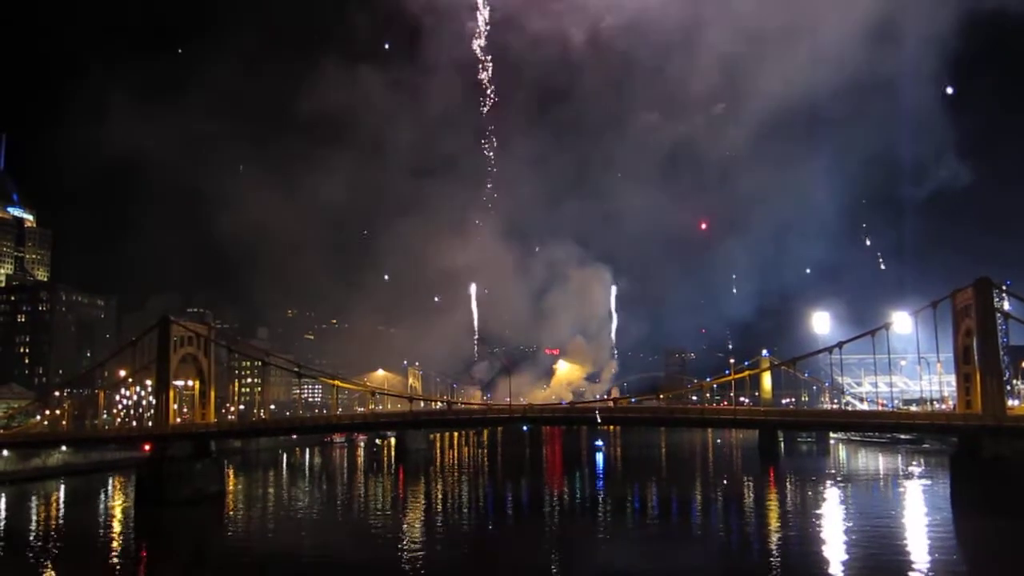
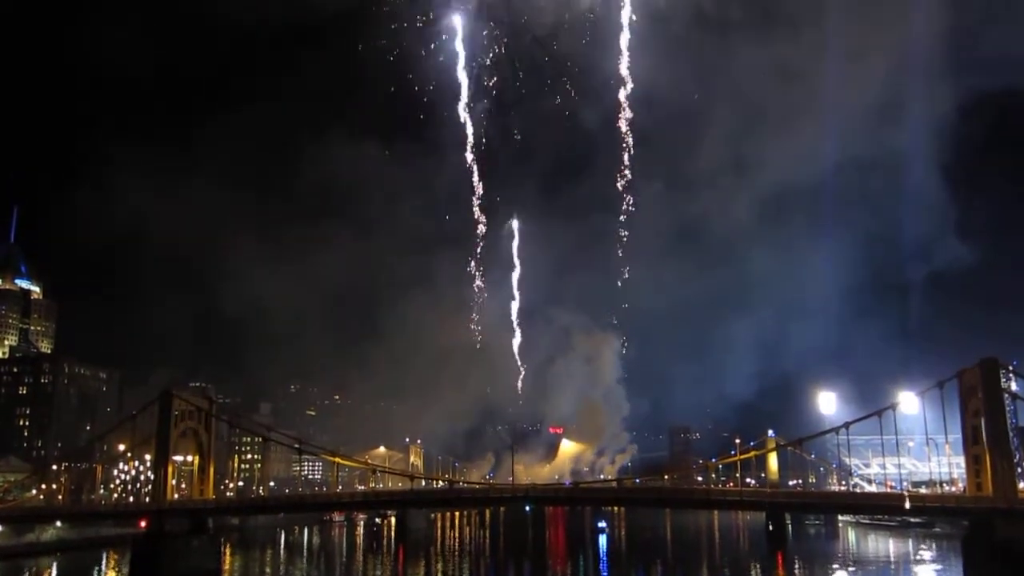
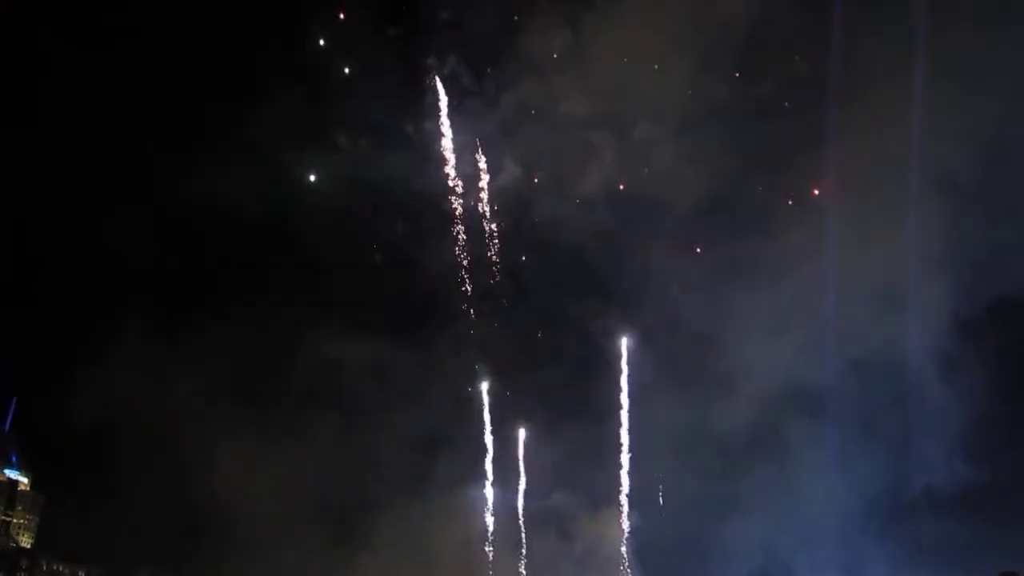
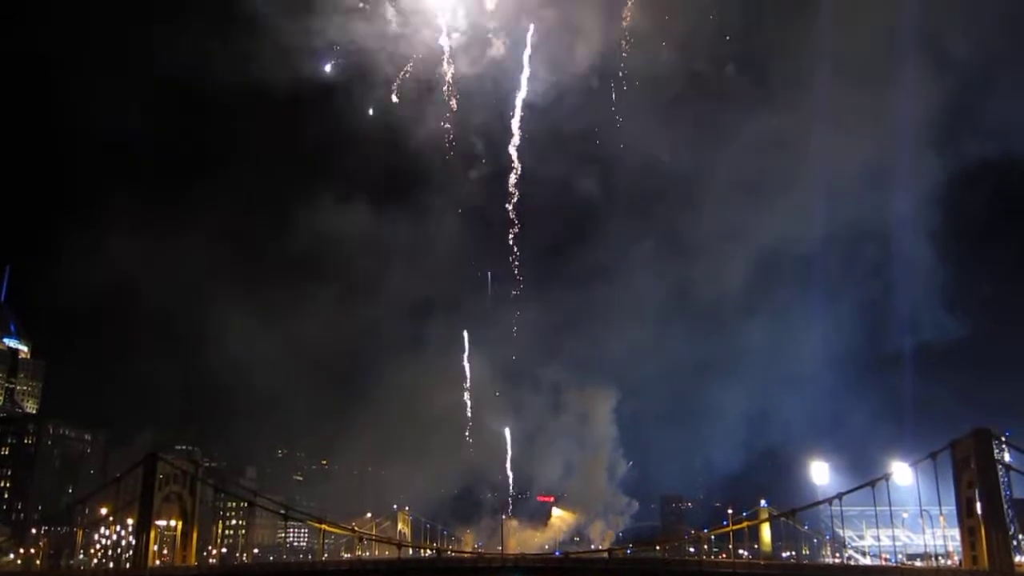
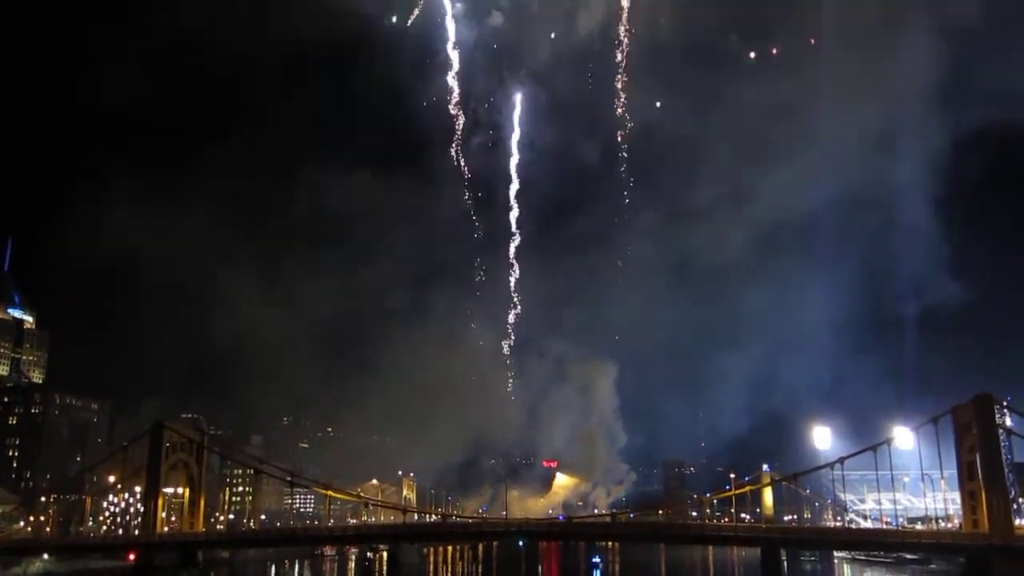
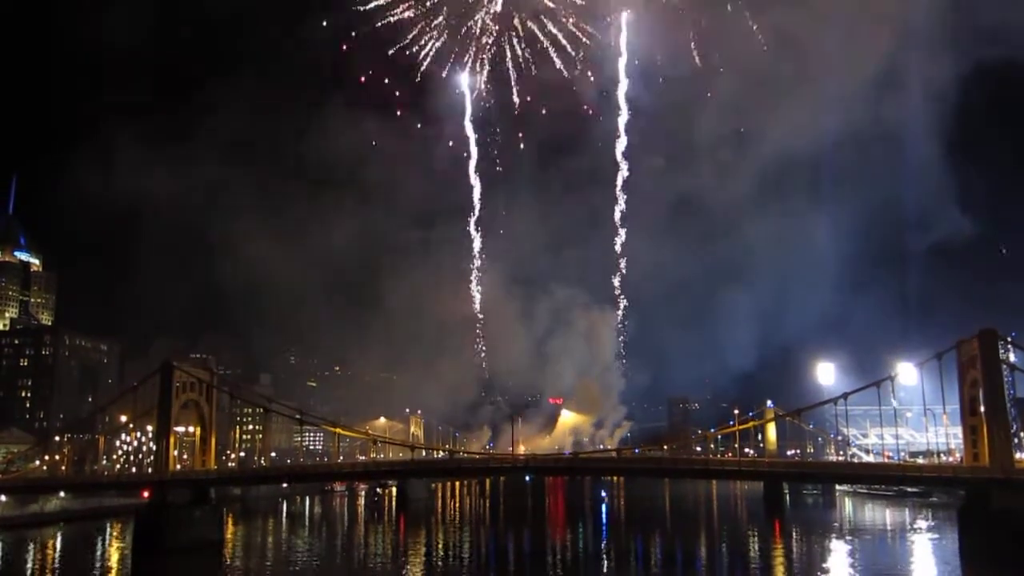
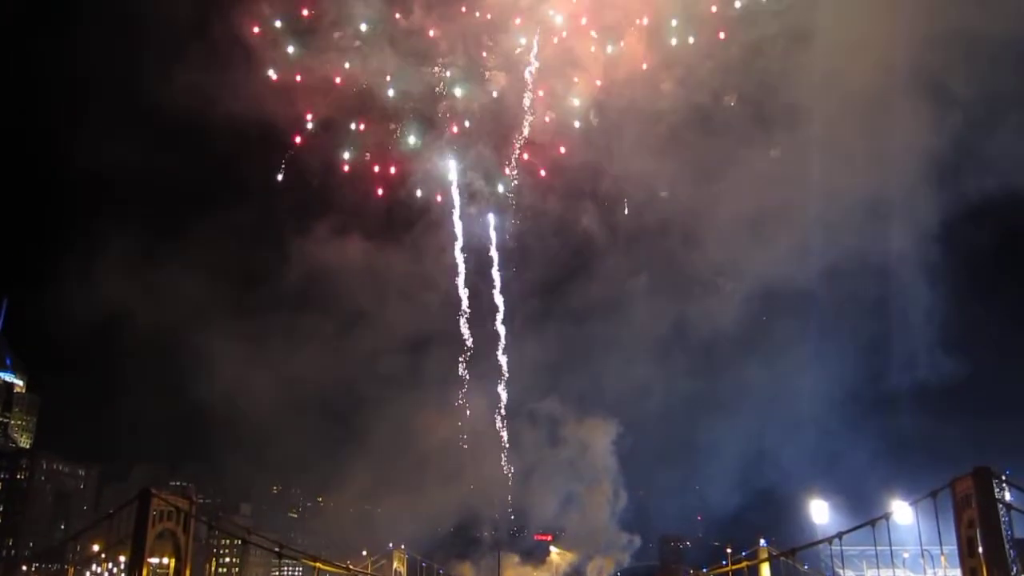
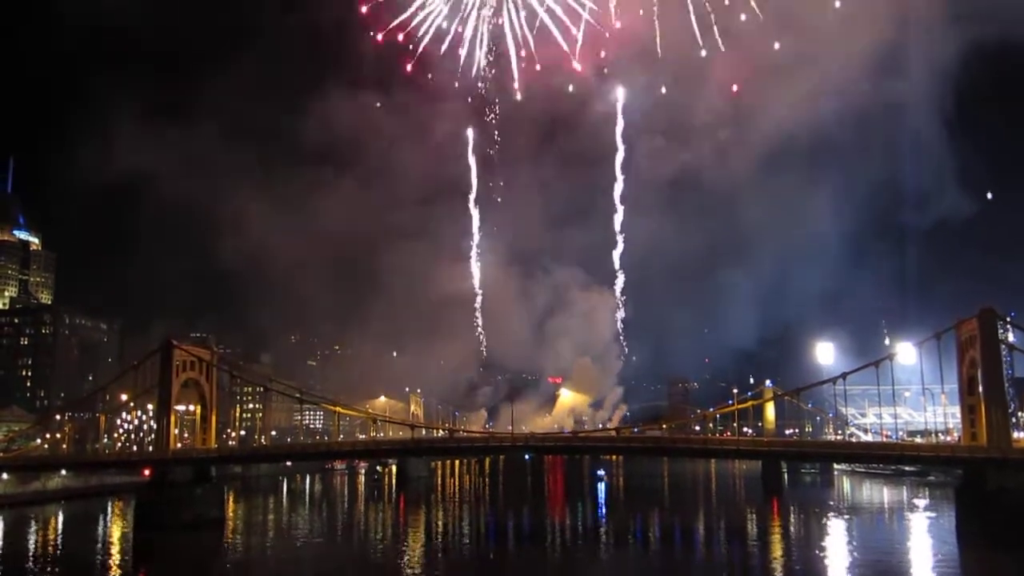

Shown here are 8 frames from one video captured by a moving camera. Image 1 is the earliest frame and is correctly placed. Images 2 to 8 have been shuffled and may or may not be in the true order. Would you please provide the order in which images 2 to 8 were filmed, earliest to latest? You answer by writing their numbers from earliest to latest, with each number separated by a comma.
8, 6, 2, 5, 4, 7, 3
